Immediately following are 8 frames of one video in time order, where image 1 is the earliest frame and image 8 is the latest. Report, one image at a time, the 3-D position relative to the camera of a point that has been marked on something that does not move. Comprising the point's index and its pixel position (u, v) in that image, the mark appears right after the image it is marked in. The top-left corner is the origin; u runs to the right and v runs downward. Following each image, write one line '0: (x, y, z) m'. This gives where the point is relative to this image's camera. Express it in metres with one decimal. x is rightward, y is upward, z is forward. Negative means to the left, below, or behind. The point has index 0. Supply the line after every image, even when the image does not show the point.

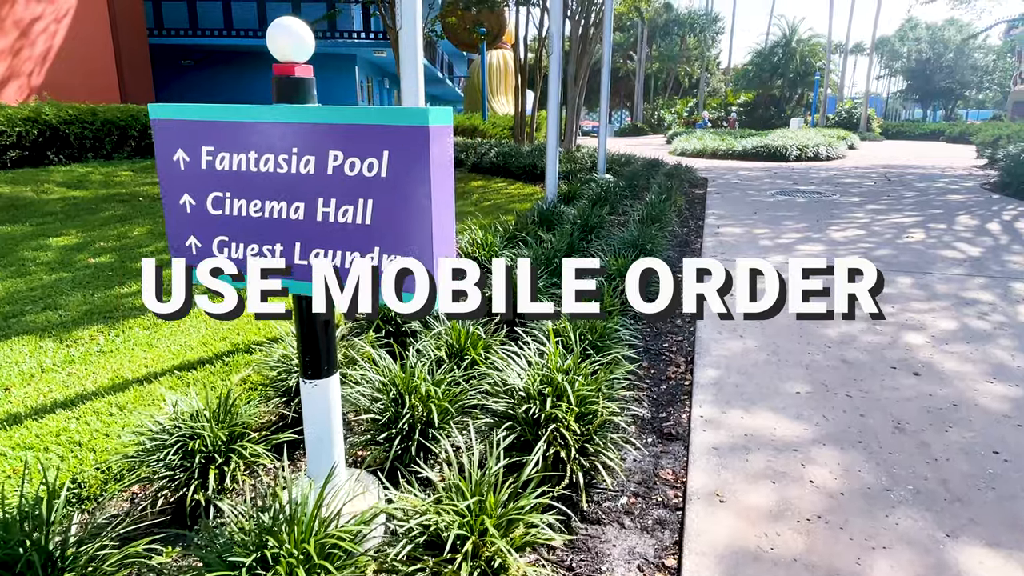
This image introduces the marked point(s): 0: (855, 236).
0: (+3.5, +0.5, +6.2) m
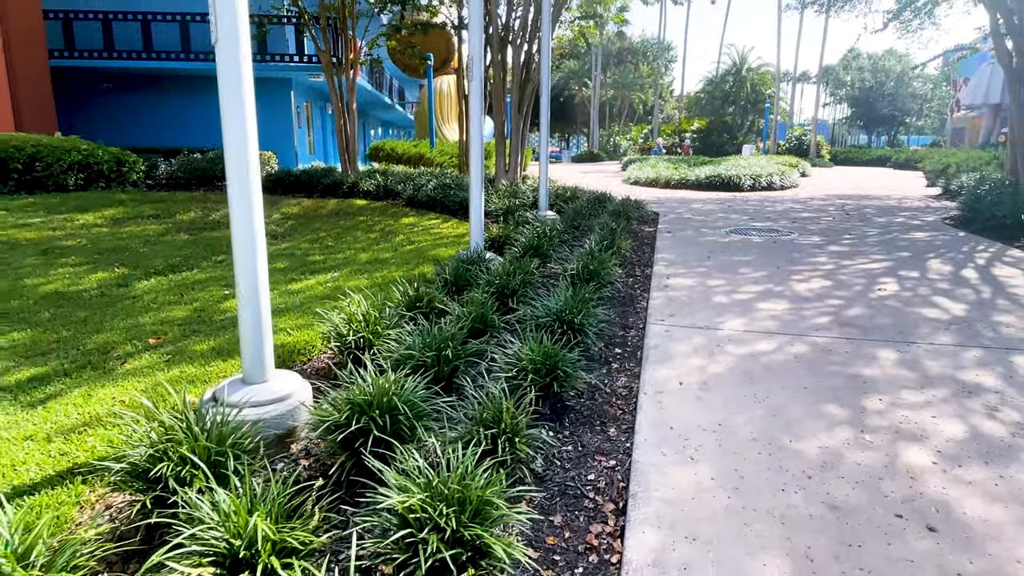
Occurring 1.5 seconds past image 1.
0: (+2.8, 0.0, +5.4) m
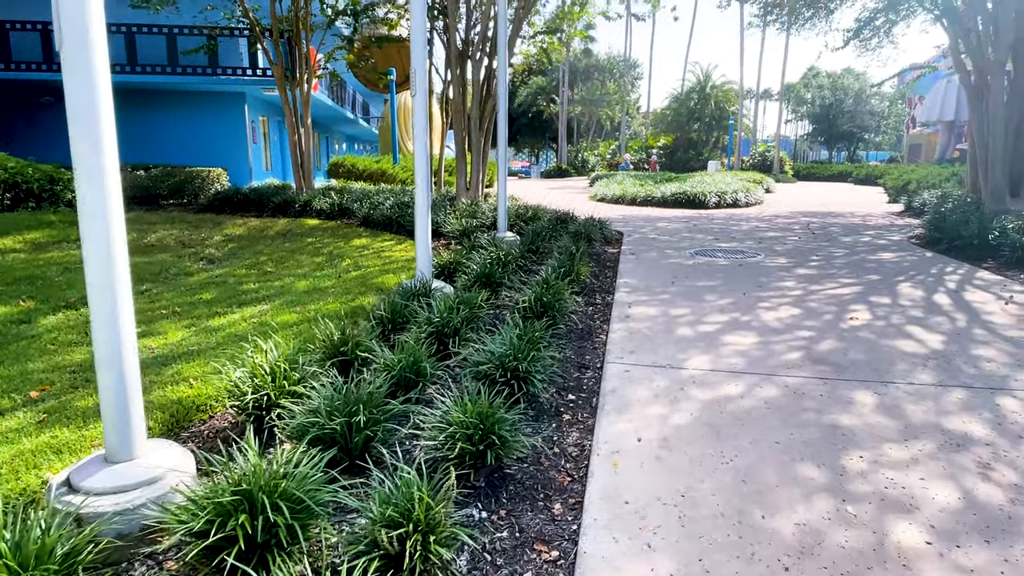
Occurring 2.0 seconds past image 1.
0: (+2.3, -0.3, +5.1) m
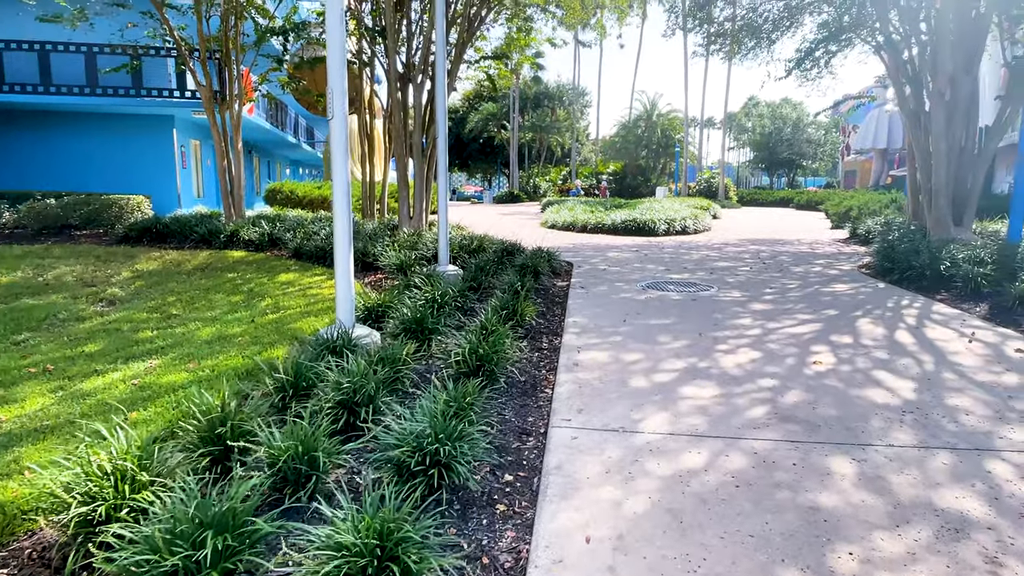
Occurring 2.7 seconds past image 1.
0: (+1.8, -0.6, +4.6) m
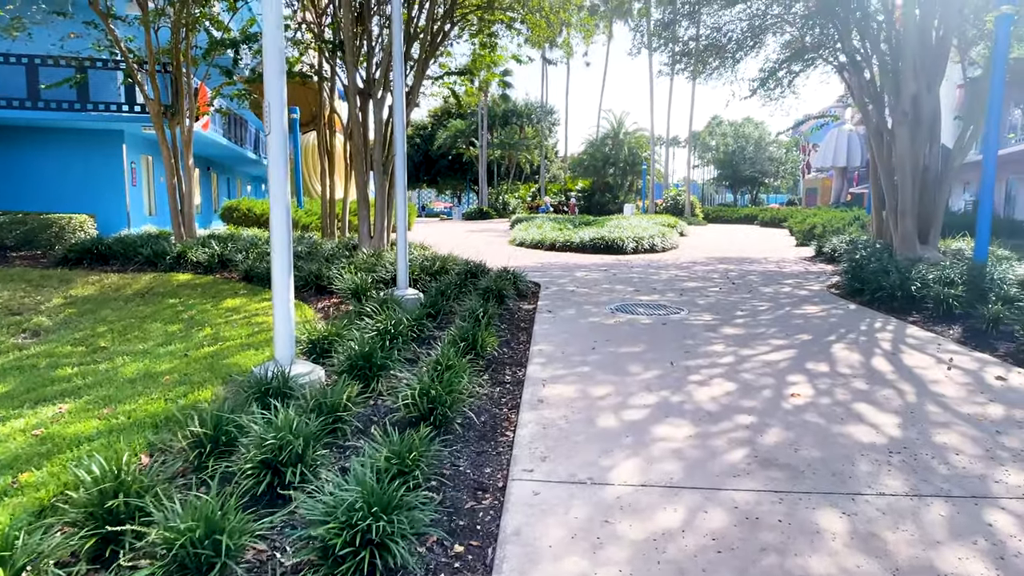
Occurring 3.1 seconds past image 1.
0: (+1.5, -0.8, +4.3) m
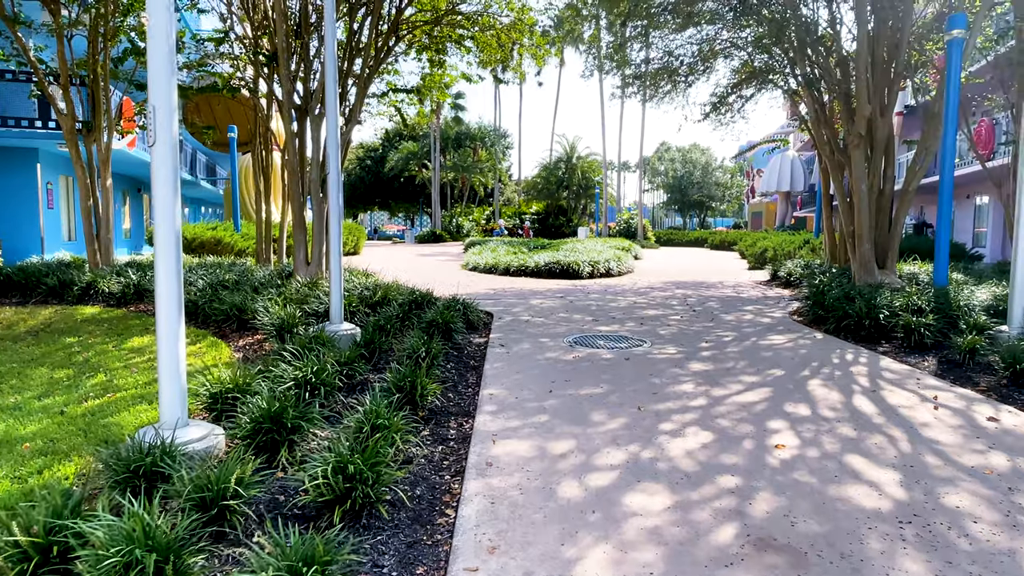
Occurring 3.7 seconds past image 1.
0: (+1.2, -1.0, +3.8) m
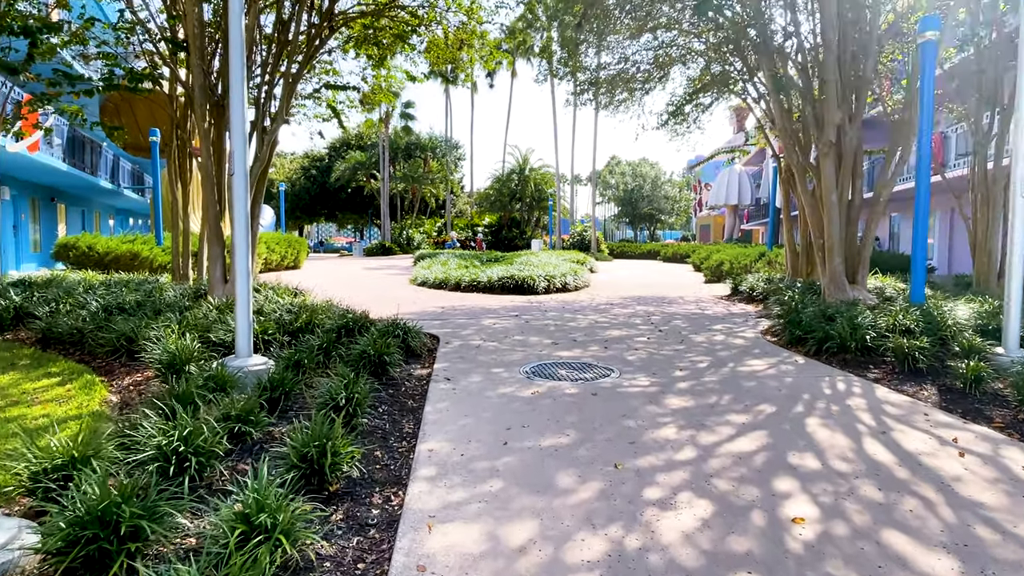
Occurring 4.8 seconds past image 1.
0: (+0.9, -1.2, +2.9) m
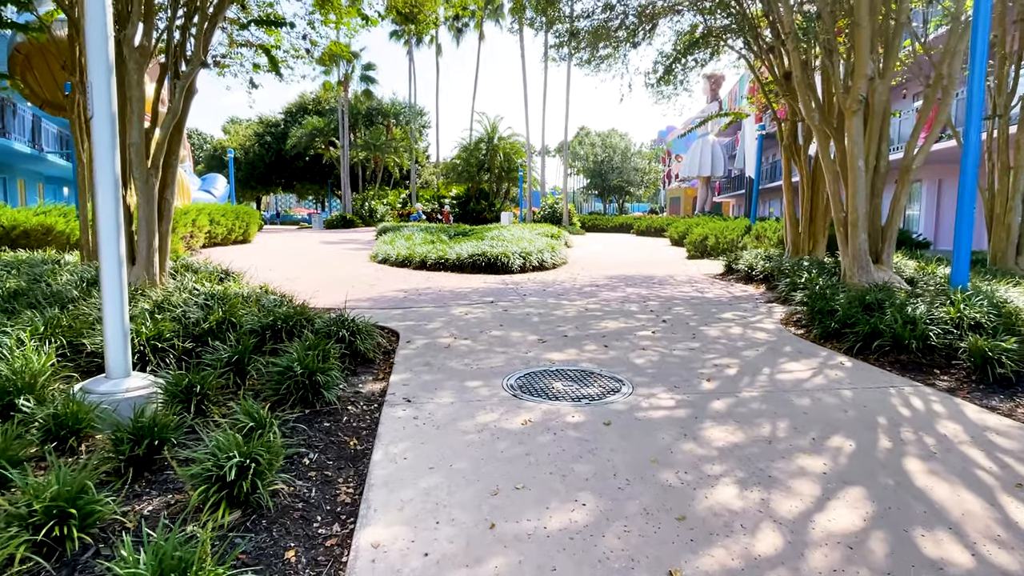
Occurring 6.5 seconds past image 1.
0: (+0.9, -1.2, +1.6) m
